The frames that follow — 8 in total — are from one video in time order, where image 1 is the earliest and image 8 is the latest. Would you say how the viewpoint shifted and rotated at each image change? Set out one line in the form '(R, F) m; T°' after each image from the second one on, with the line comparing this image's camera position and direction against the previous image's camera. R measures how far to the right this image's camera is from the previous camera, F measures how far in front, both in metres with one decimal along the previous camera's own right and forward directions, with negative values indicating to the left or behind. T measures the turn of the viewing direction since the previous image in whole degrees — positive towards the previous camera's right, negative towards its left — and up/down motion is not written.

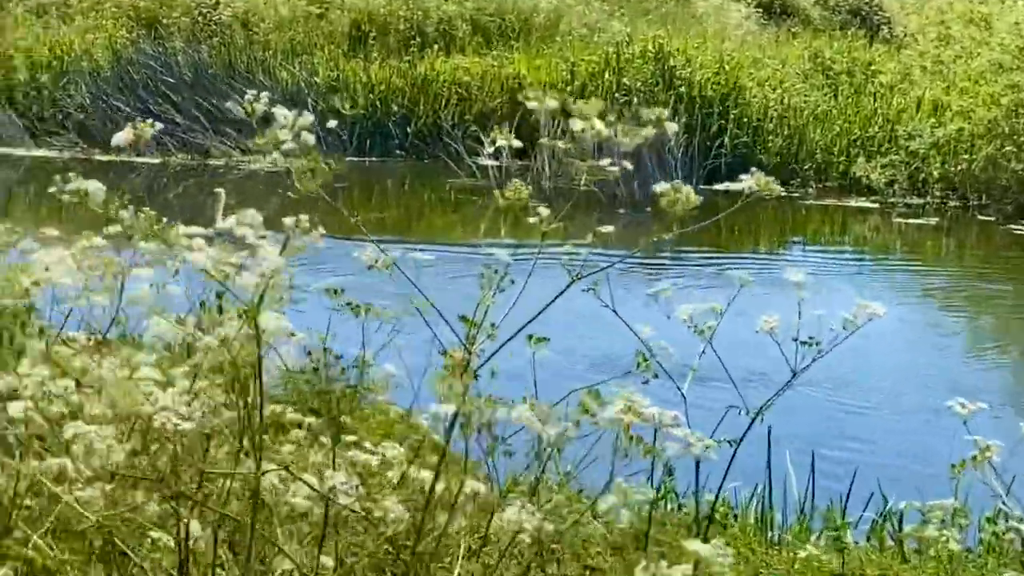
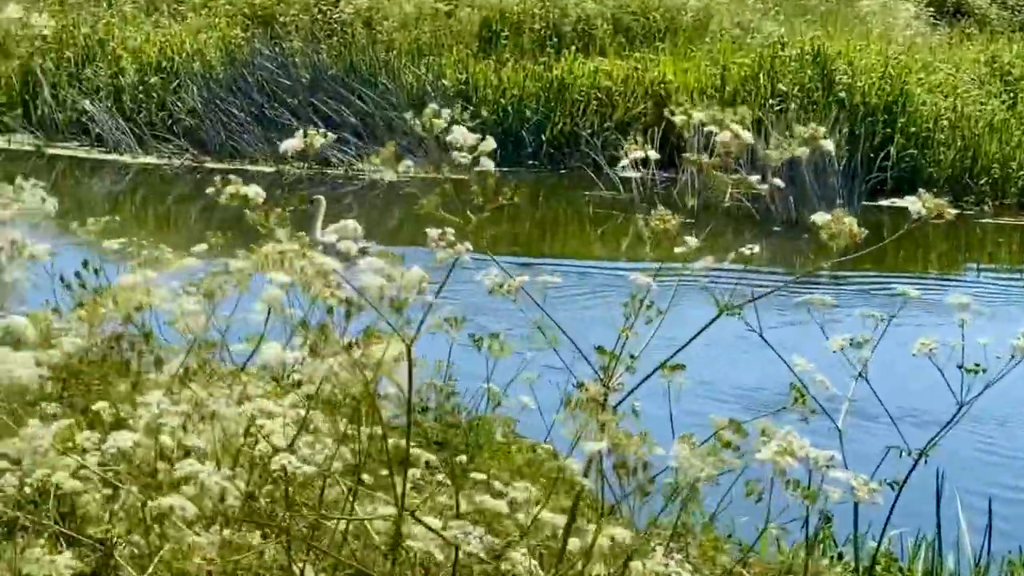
(0.0, +0.6) m; -6°
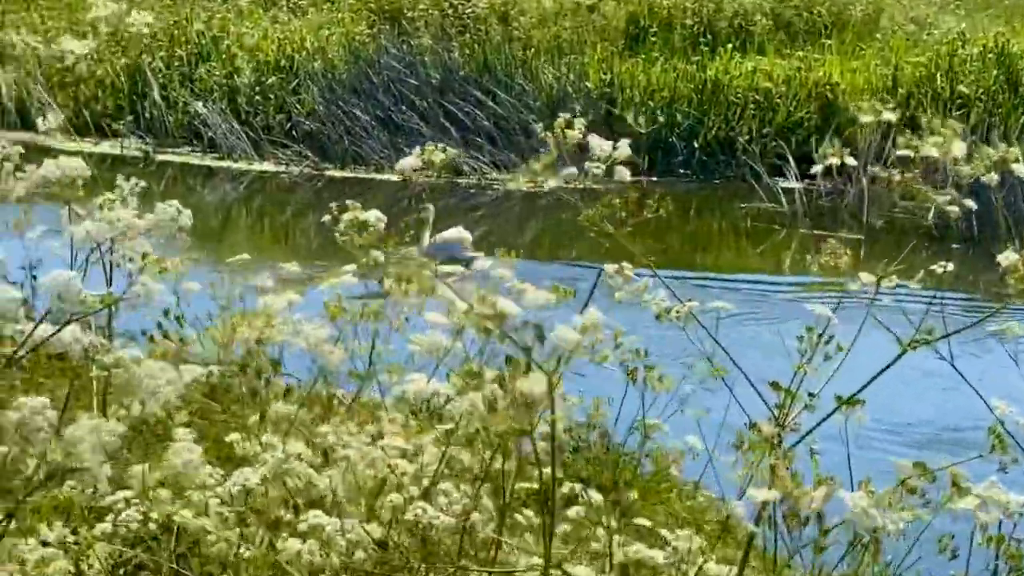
(-0.1, +0.6) m; -5°
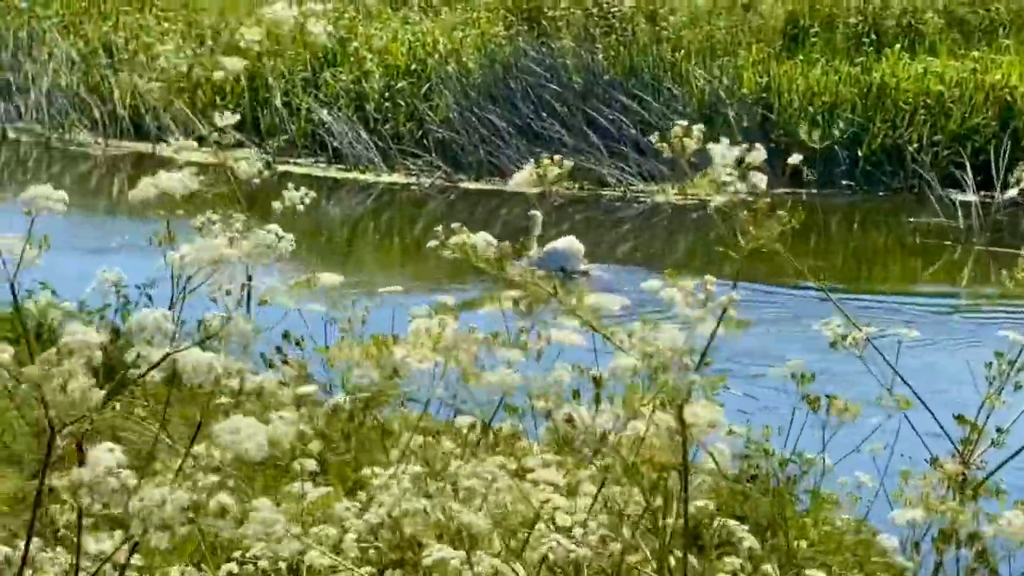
(-0.2, +0.4) m; -4°
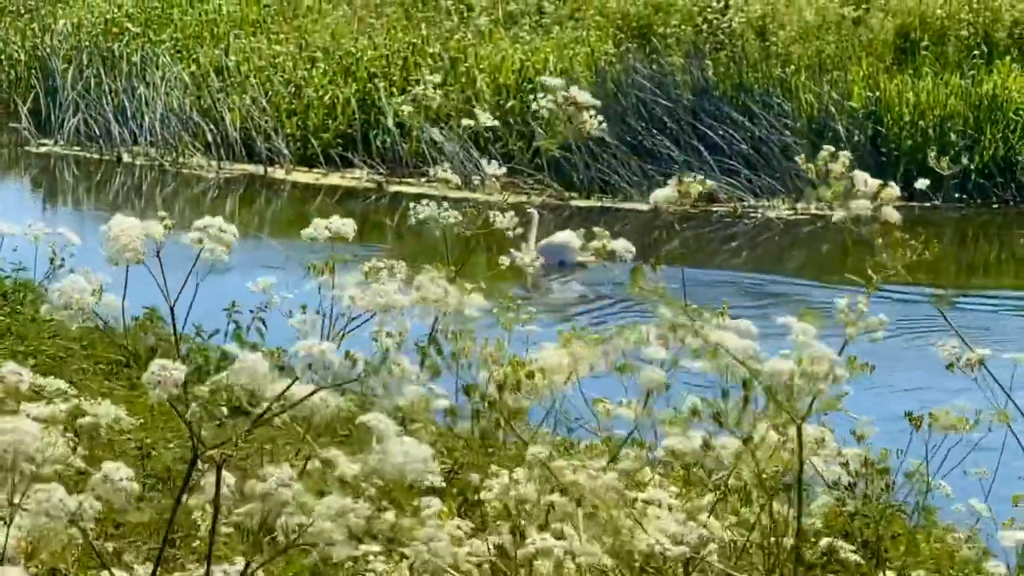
(-0.2, 0.0) m; -2°
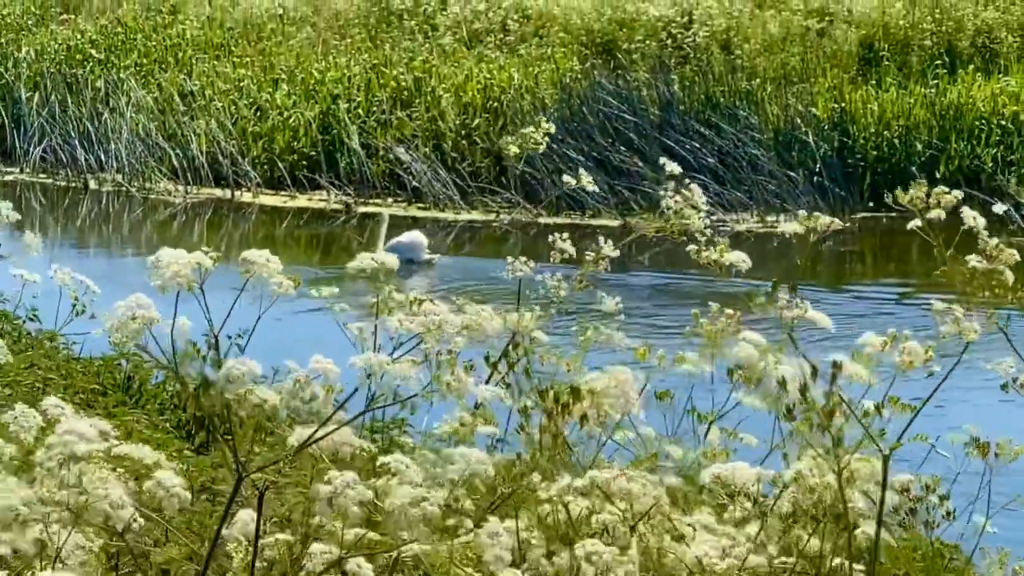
(0.0, 0.0) m; +1°
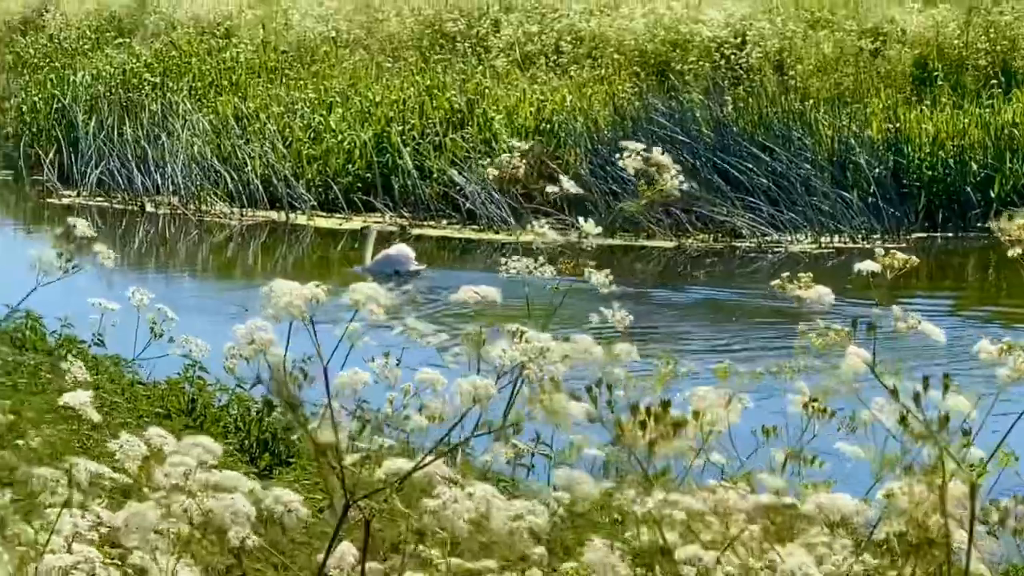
(-0.1, 0.0) m; -1°
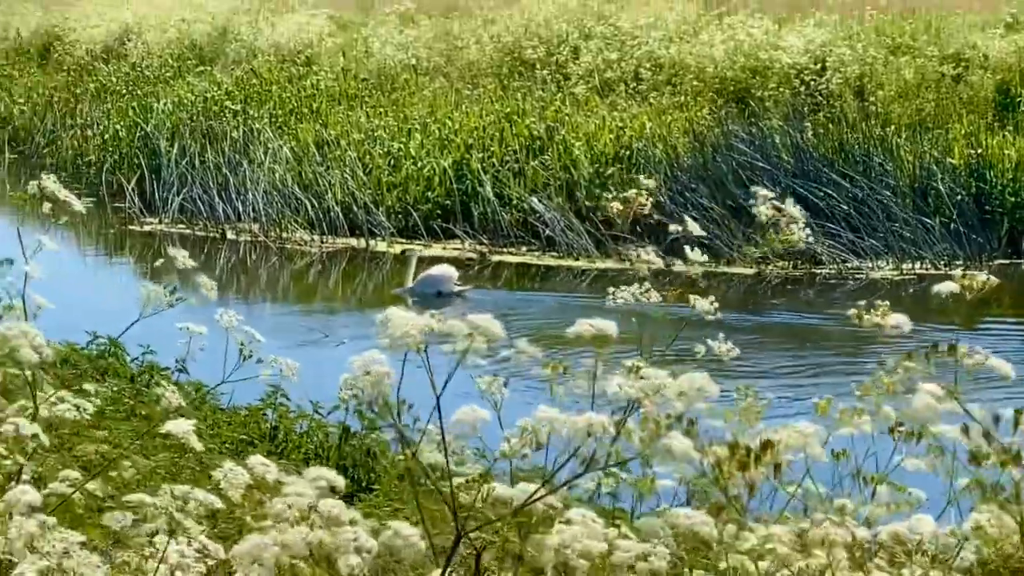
(-0.1, 0.0) m; -2°
